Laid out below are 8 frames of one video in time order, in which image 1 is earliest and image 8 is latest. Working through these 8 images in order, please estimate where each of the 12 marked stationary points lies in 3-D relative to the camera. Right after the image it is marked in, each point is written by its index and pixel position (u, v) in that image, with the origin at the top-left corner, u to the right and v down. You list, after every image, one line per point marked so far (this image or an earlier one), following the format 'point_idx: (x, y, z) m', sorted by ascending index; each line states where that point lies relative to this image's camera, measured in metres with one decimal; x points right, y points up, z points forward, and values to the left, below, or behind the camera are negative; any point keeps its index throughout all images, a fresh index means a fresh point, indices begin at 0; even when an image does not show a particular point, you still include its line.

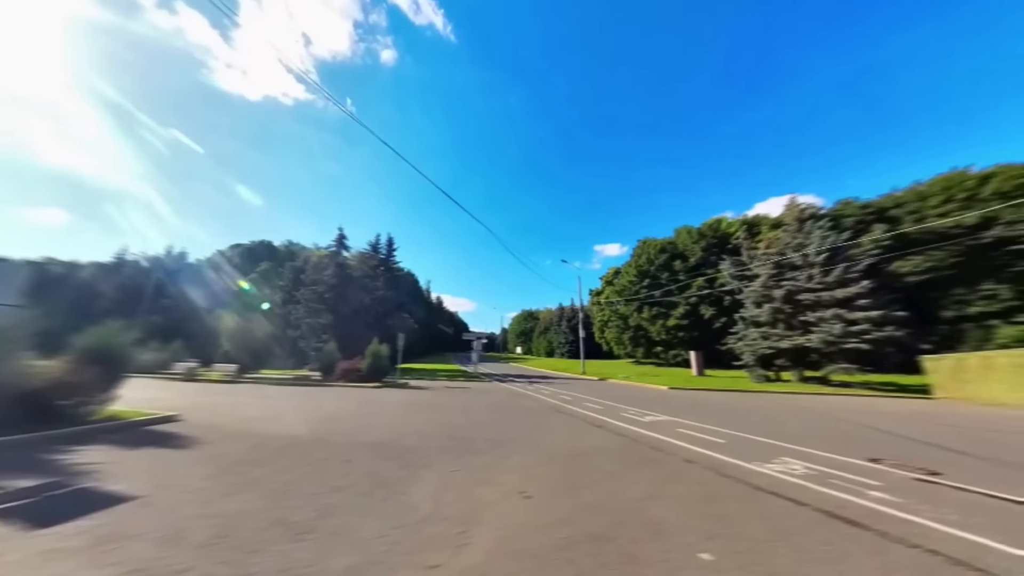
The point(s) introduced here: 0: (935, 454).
0: (+13.5, -5.2, +8.8) m
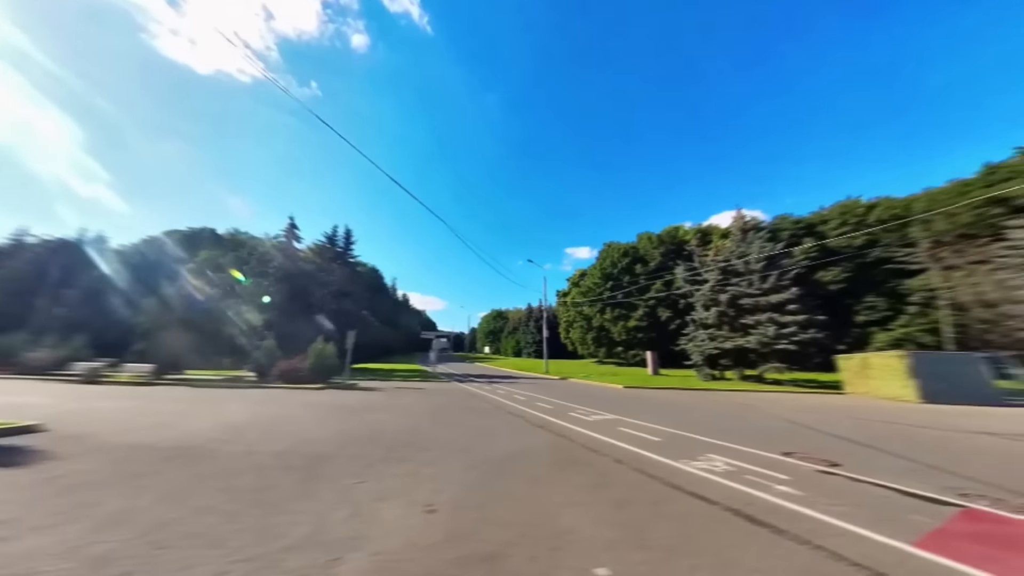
0: (+11.3, -5.3, +9.5) m
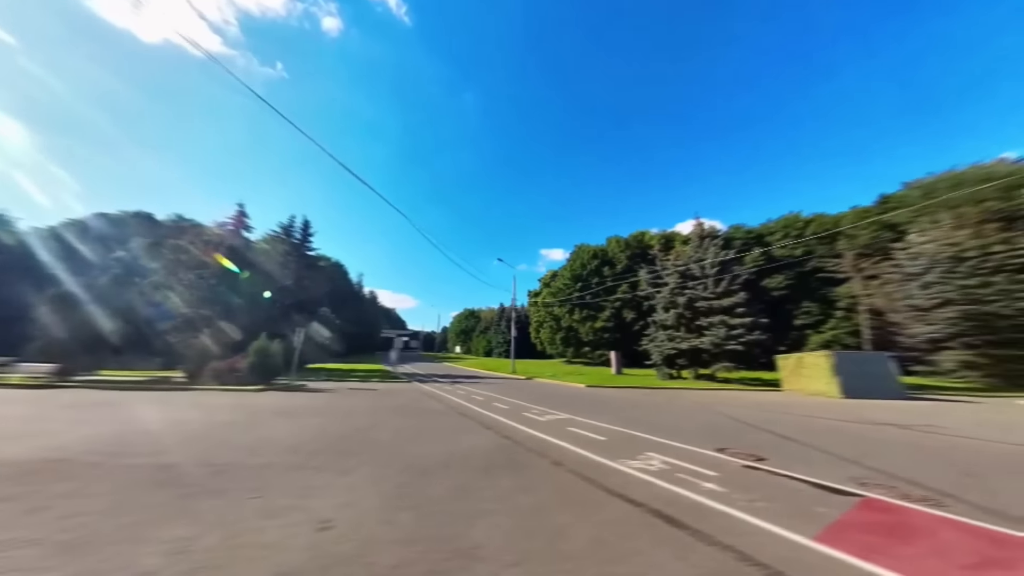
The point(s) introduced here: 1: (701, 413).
0: (+9.3, -5.4, +10.1) m
1: (+10.3, -6.6, +15.1) m
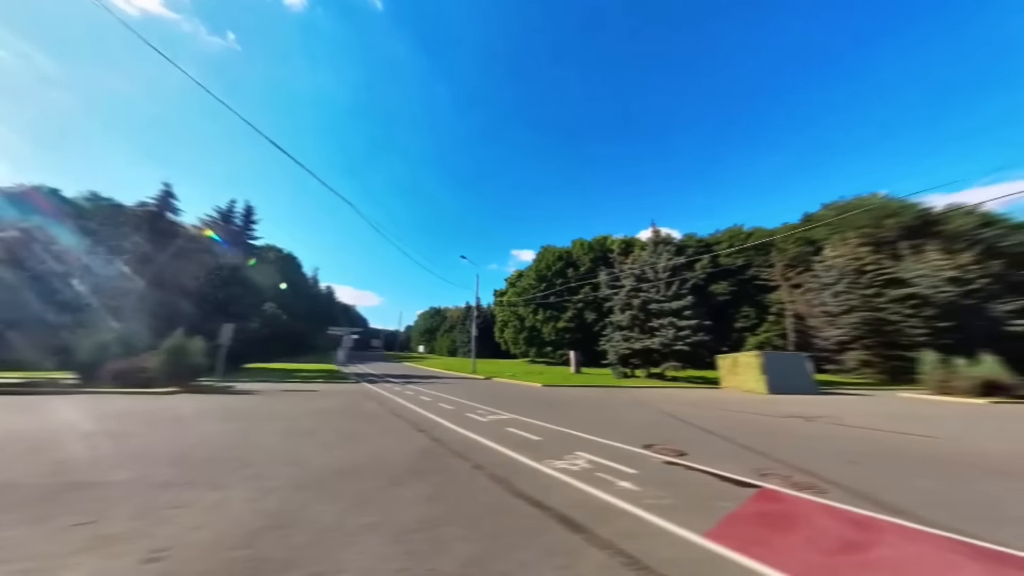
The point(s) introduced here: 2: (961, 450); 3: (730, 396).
0: (+6.9, -5.5, +10.5) m
1: (+7.3, -6.7, +15.6) m
2: (+14.4, -5.1, +8.9) m
3: (+15.3, -7.5, +19.8) m
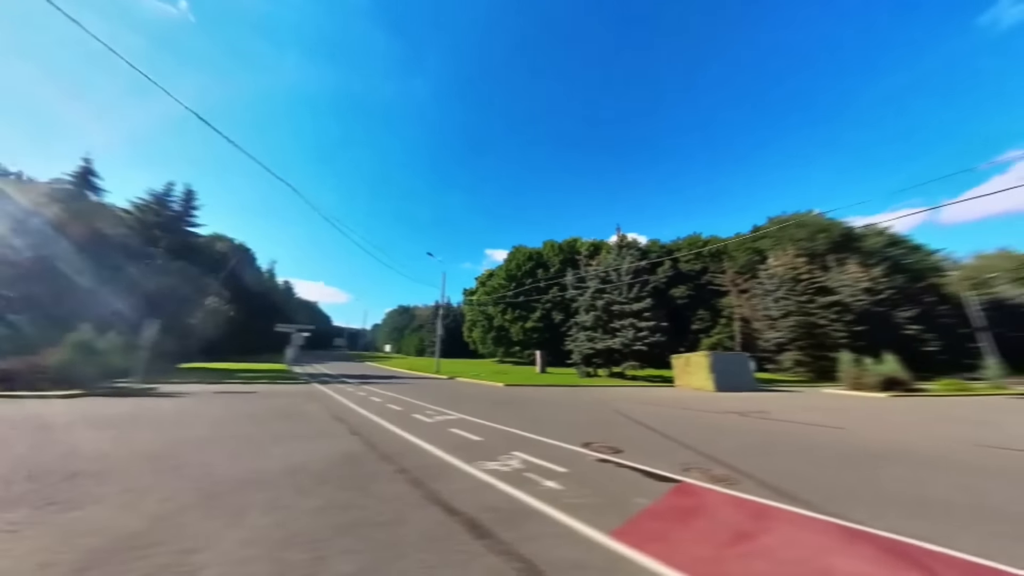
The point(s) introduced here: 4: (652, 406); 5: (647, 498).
0: (+4.8, -5.5, +10.8) m
1: (+4.7, -6.7, +15.9) m
2: (+12.4, -5.3, +9.9) m
3: (+12.2, -7.7, +20.8) m
4: (+8.1, -6.8, +16.5) m
5: (+2.8, -4.4, +5.9) m
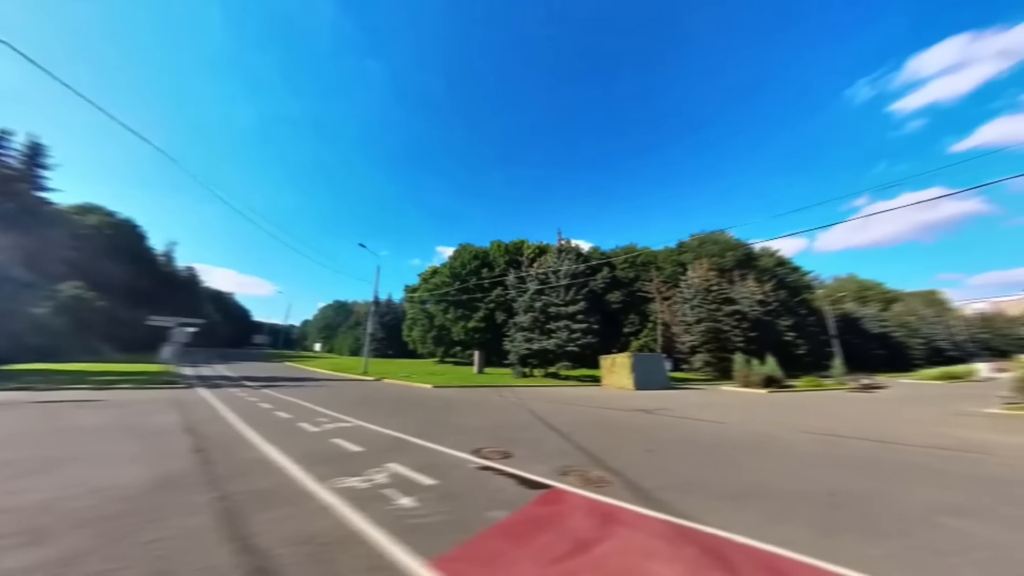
0: (+0.9, -5.5, +10.6) m
1: (-0.1, -6.7, +15.6) m
2: (+8.6, -5.6, +11.0) m
3: (+6.5, -8.0, +21.7) m
4: (+3.2, -6.9, +16.7) m
5: (-0.1, -4.3, +5.5) m
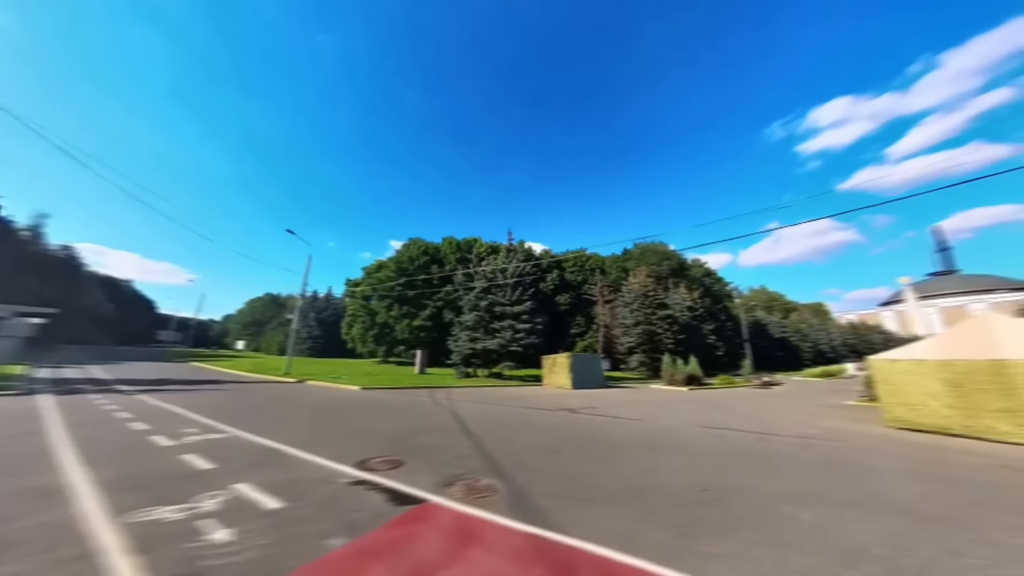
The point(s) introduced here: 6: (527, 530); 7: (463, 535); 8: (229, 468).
0: (-2.4, -5.3, +9.9) m
1: (-4.2, -6.4, +14.7) m
2: (+5.1, -5.7, +11.4) m
3: (+1.4, -8.0, +21.6) m
4: (-1.1, -6.8, +16.2) m
5: (-2.6, -4.0, +4.6) m
6: (+0.2, -3.9, +4.6) m
7: (-0.8, -4.0, +4.6) m
8: (-7.3, -4.6, +7.3) m
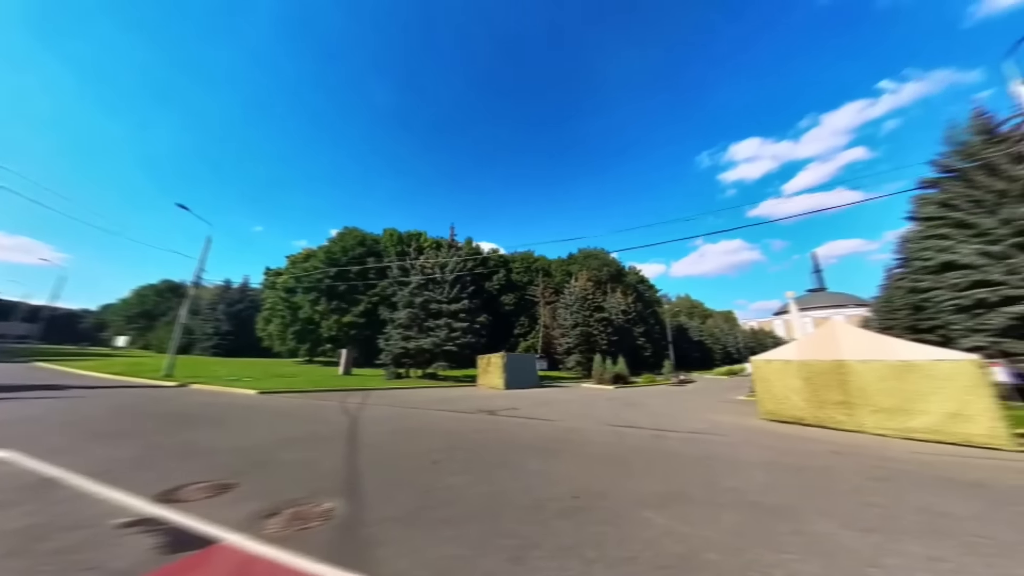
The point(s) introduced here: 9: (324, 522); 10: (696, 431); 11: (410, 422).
0: (-5.9, -4.9, +8.4) m
1: (-8.5, -5.9, +12.8) m
2: (+1.2, -5.6, +11.1) m
3: (-4.2, -7.7, +20.6) m
4: (-5.7, -6.4, +14.8) m
5: (-5.2, -3.6, +3.1) m
6: (-2.4, -3.7, +3.6) m
7: (-3.4, -3.6, +3.4) m
8: (-10.3, -4.0, +5.0) m
9: (-3.3, -4.1, +5.0) m
10: (+7.1, -5.7, +11.3) m
11: (-4.9, -5.8, +12.1) m
